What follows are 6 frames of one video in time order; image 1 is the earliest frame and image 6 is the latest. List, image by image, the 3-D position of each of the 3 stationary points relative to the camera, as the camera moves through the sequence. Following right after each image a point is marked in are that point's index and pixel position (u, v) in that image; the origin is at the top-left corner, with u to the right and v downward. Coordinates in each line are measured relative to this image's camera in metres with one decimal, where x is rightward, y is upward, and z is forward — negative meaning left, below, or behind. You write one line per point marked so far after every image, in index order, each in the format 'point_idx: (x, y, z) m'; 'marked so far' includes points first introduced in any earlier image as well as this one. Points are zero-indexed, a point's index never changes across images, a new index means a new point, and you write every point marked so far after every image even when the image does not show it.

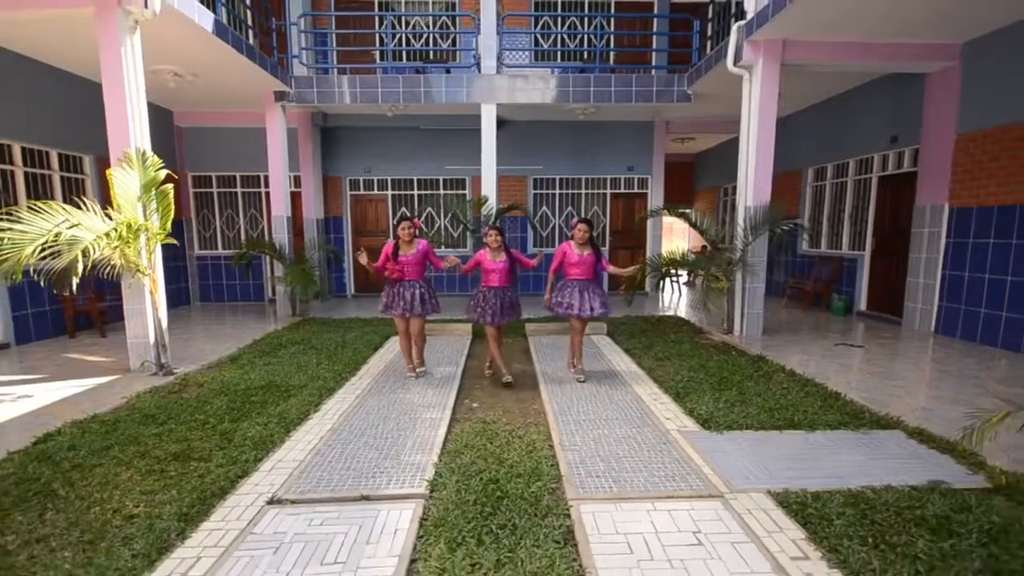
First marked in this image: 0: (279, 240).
0: (-3.4, +0.7, +6.9) m
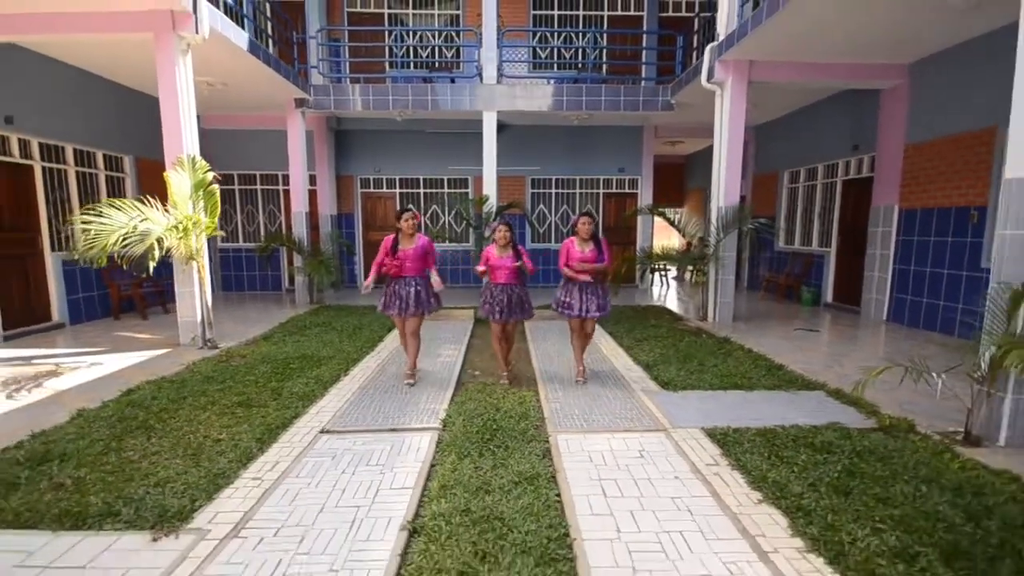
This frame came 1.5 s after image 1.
0: (-3.5, +0.9, +7.6) m
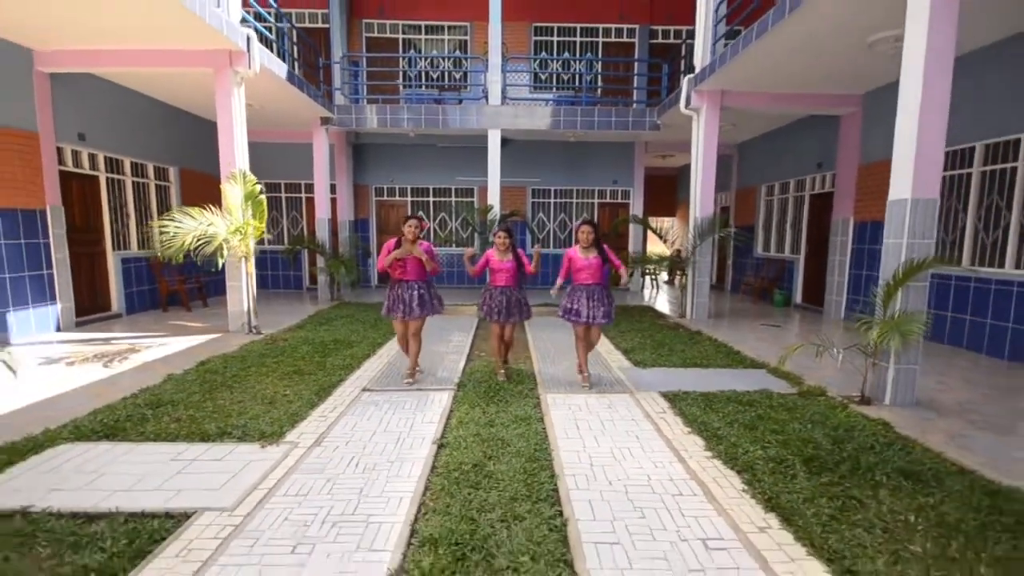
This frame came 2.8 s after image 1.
0: (-3.4, +0.9, +8.4) m
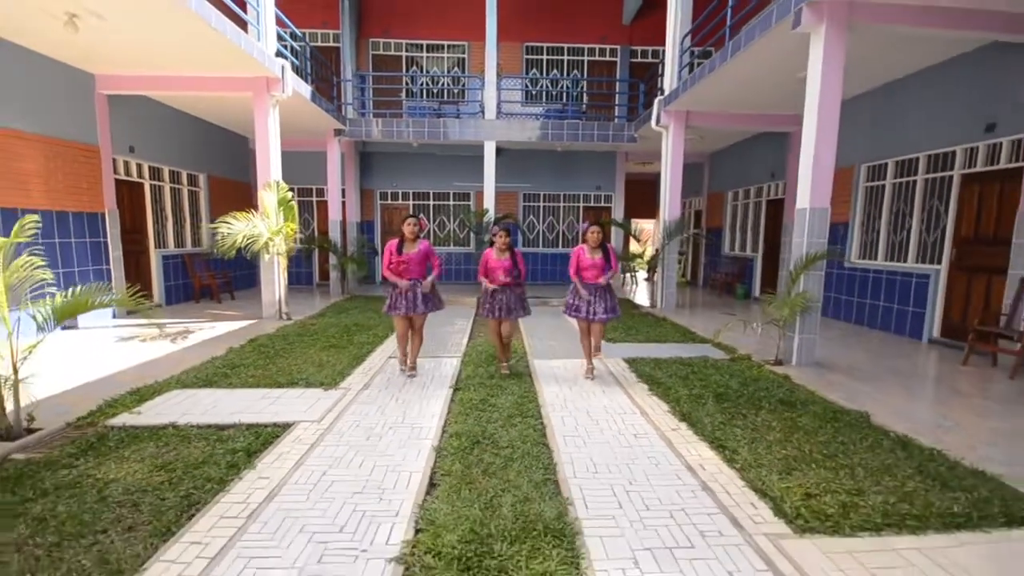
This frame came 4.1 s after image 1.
0: (-3.6, +1.0, +9.4) m
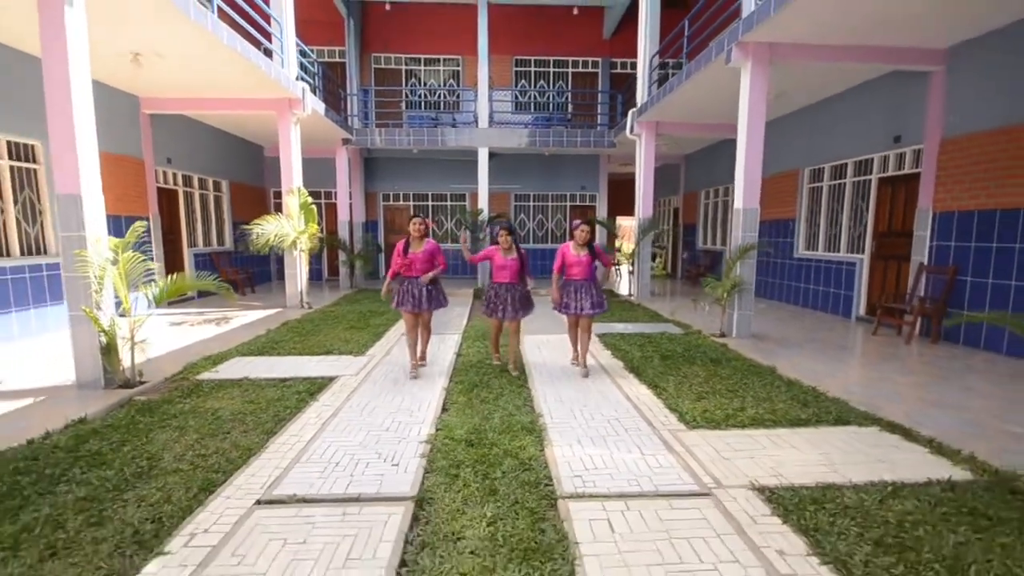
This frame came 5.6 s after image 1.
0: (-3.7, +1.1, +10.3) m
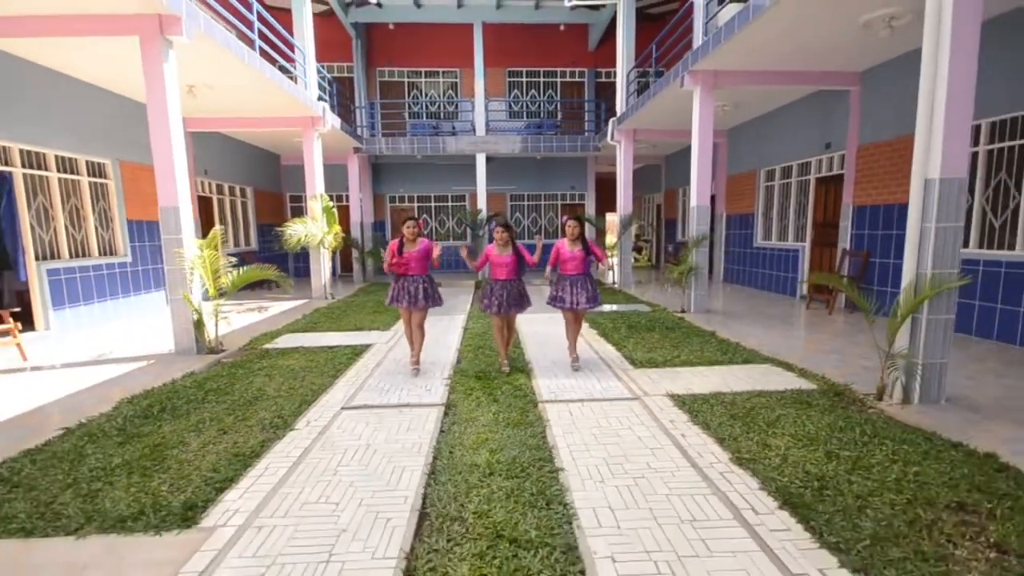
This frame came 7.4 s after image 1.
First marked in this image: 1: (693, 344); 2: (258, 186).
0: (-3.8, +1.3, +11.5) m
1: (+1.9, -0.6, +4.9) m
2: (-5.9, +2.4, +11.0) m
